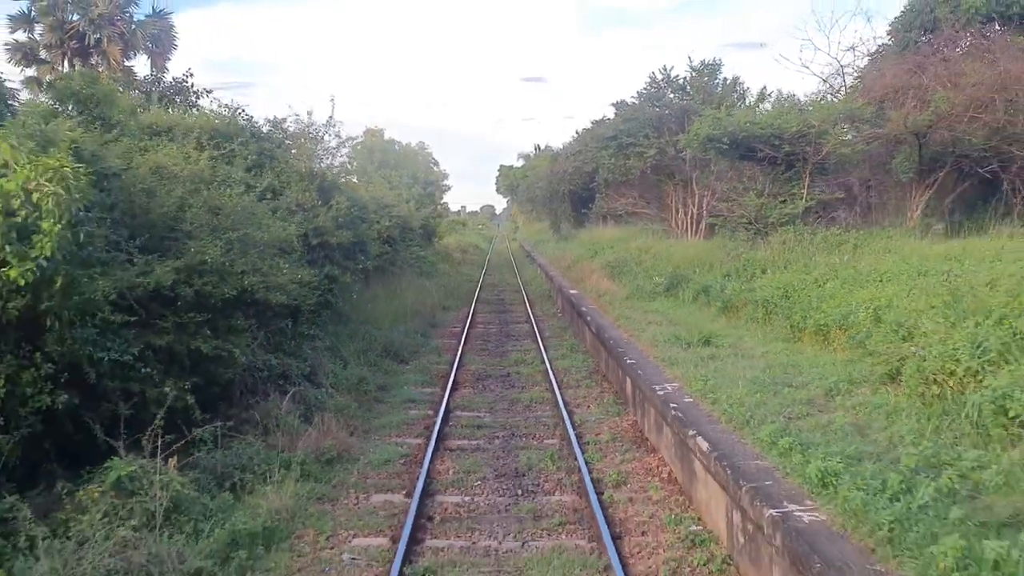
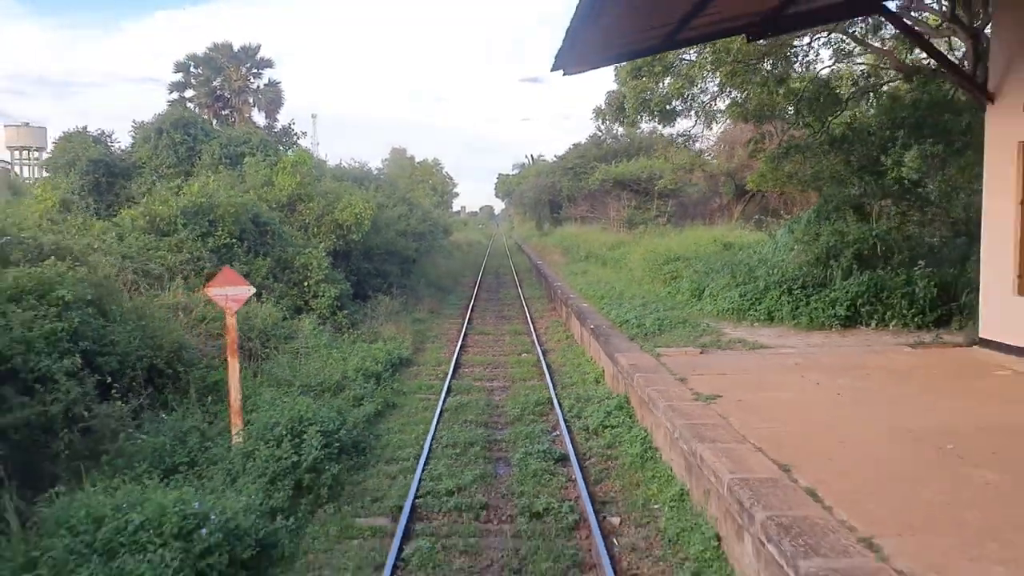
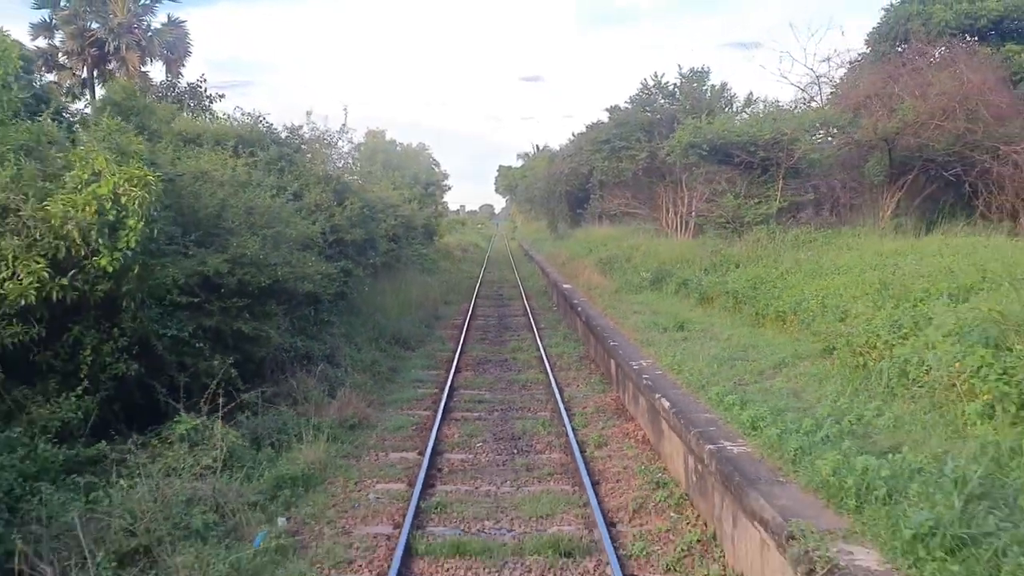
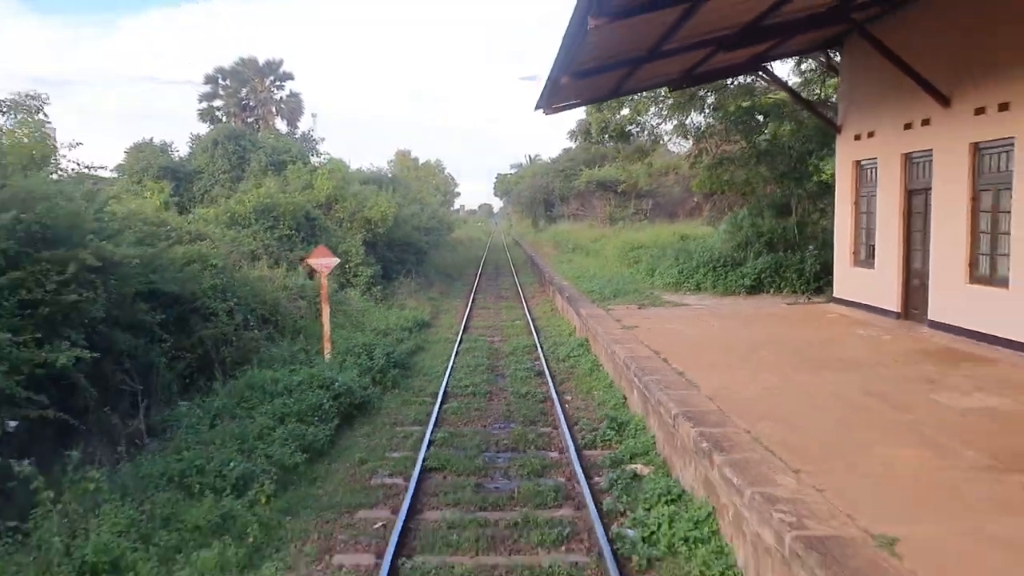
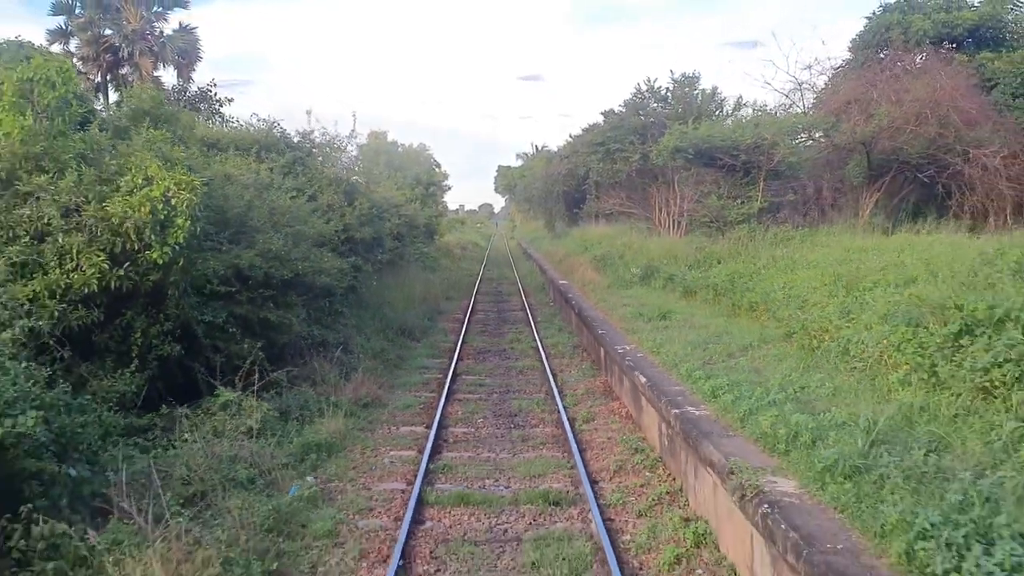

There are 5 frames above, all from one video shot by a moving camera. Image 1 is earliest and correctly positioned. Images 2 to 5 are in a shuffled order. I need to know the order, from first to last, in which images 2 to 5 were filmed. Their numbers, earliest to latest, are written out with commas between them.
3, 5, 2, 4
